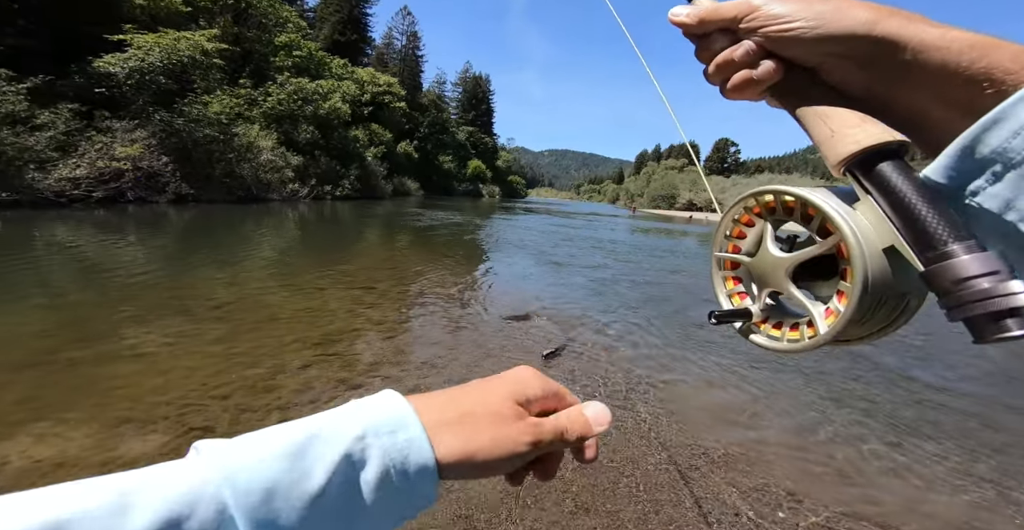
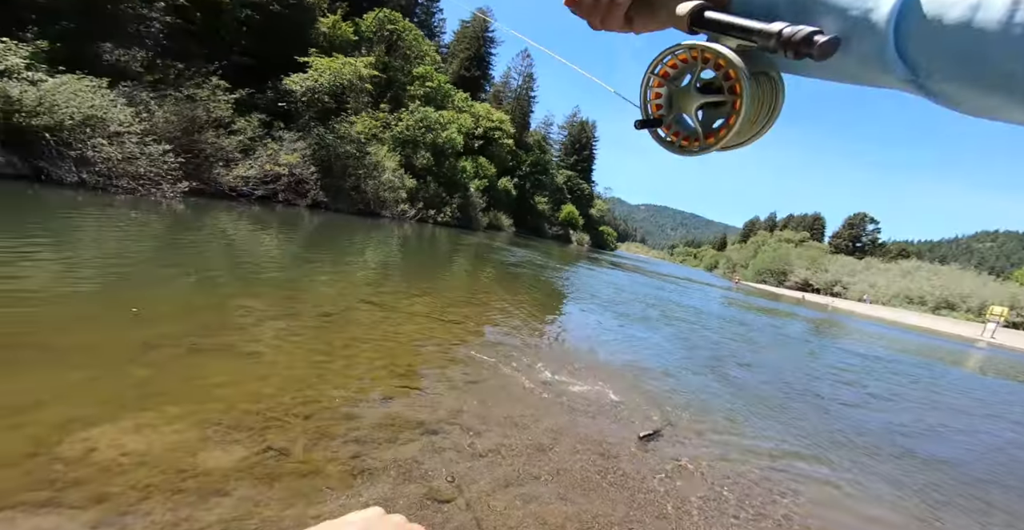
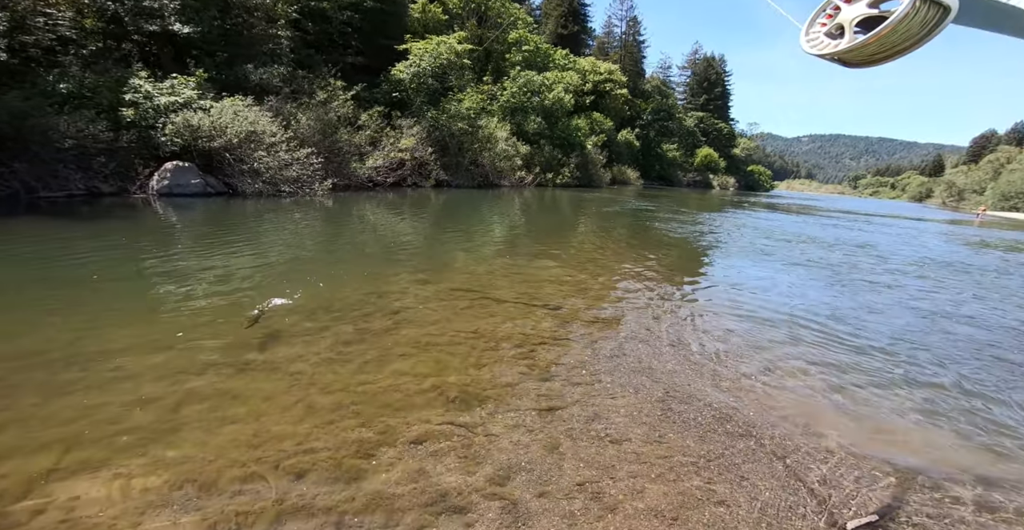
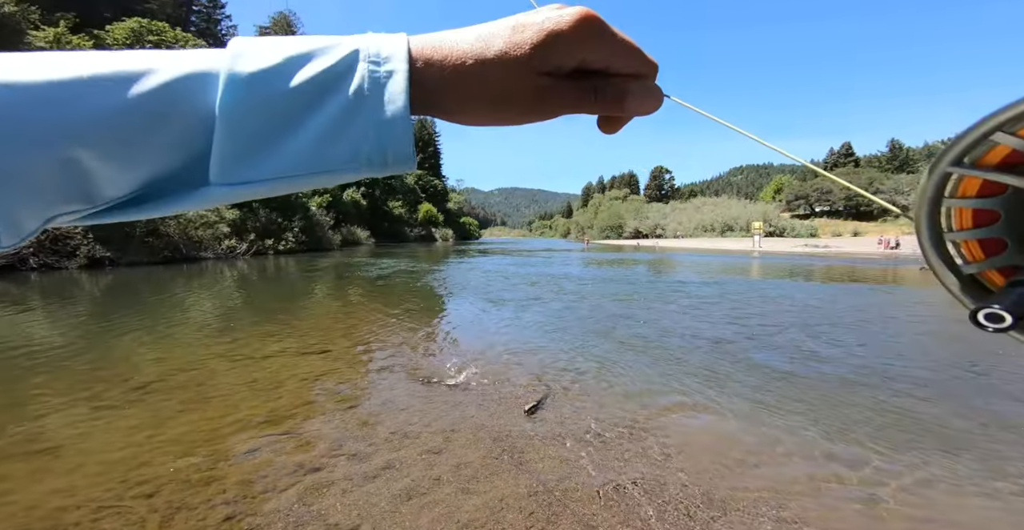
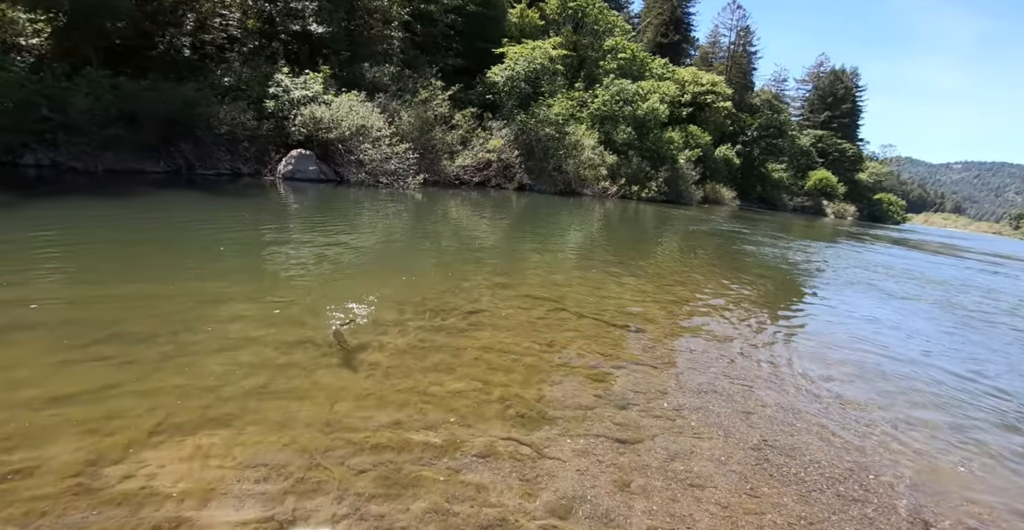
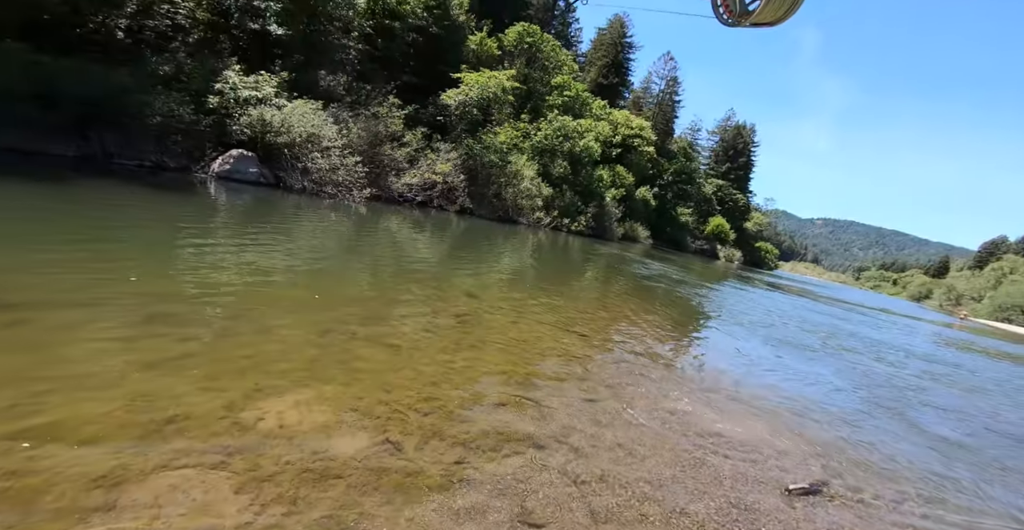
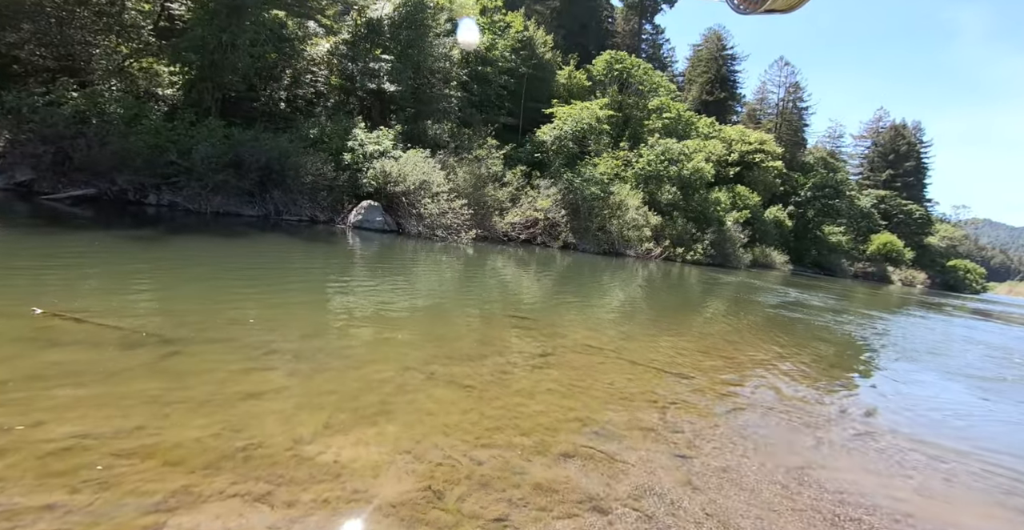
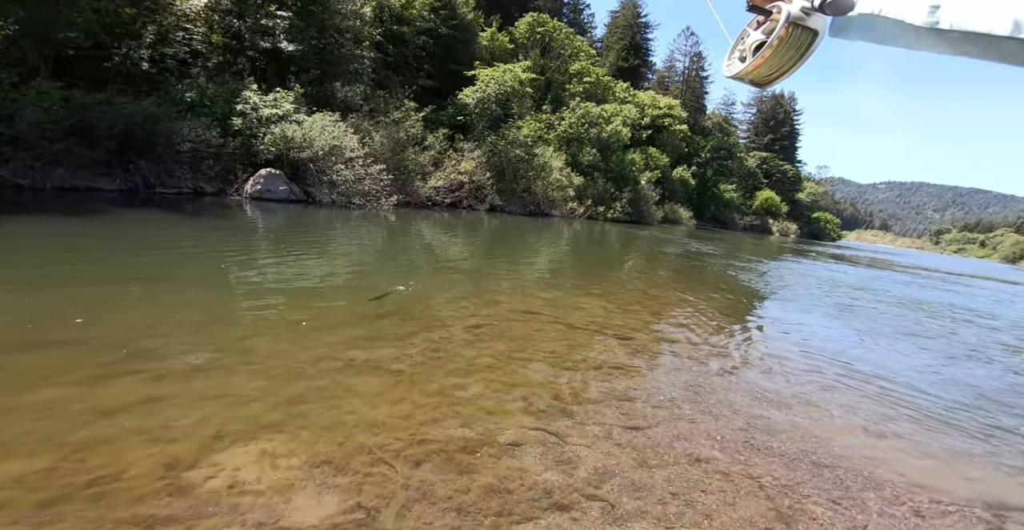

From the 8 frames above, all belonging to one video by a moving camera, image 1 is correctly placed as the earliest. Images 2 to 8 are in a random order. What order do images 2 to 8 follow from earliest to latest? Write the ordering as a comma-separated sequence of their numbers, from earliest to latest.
4, 2, 6, 7, 8, 3, 5
